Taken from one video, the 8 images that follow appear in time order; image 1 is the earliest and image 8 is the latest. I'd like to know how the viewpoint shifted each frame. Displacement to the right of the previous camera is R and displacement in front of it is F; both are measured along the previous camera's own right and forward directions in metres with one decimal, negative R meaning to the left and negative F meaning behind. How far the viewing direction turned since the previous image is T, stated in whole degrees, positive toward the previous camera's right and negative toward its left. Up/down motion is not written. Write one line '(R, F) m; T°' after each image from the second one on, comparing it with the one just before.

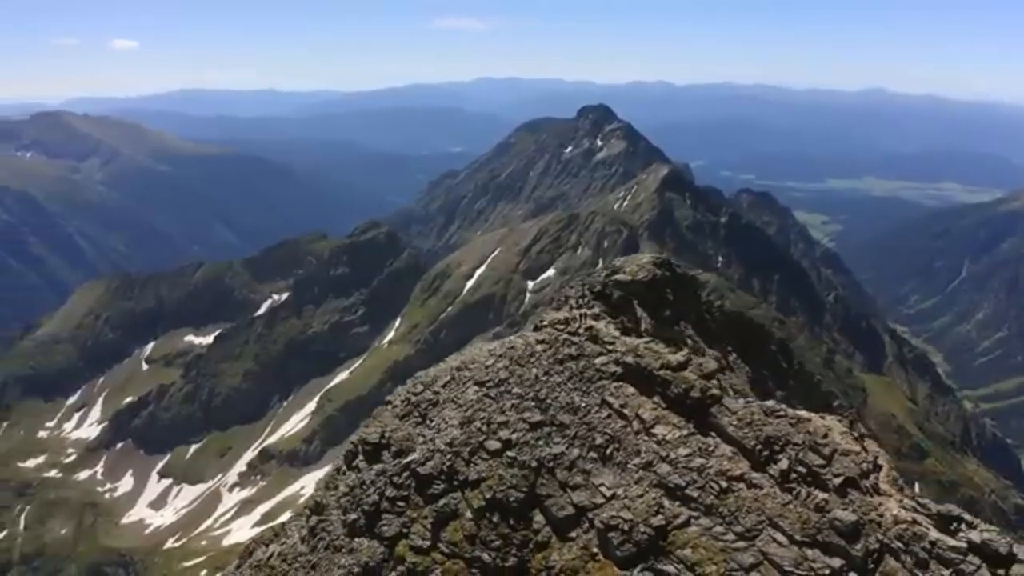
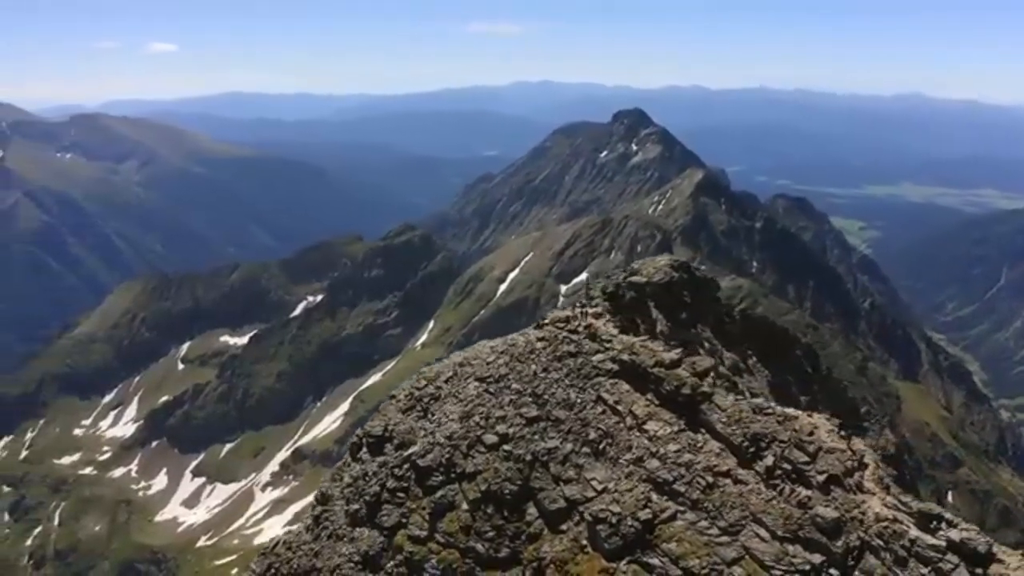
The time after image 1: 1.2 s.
(+0.6, -0.4) m; -2°
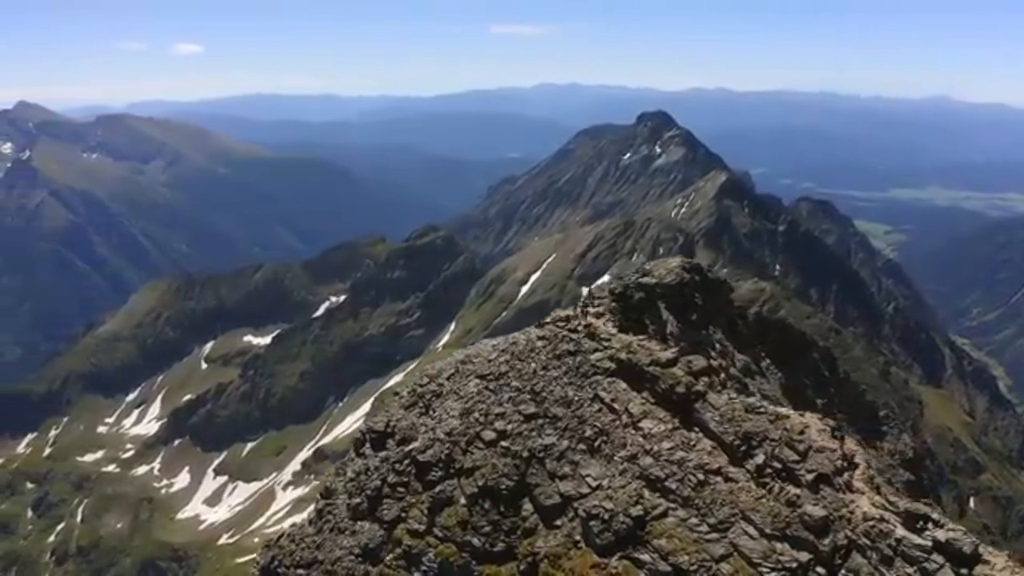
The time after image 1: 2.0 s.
(+0.4, -0.3) m; -1°
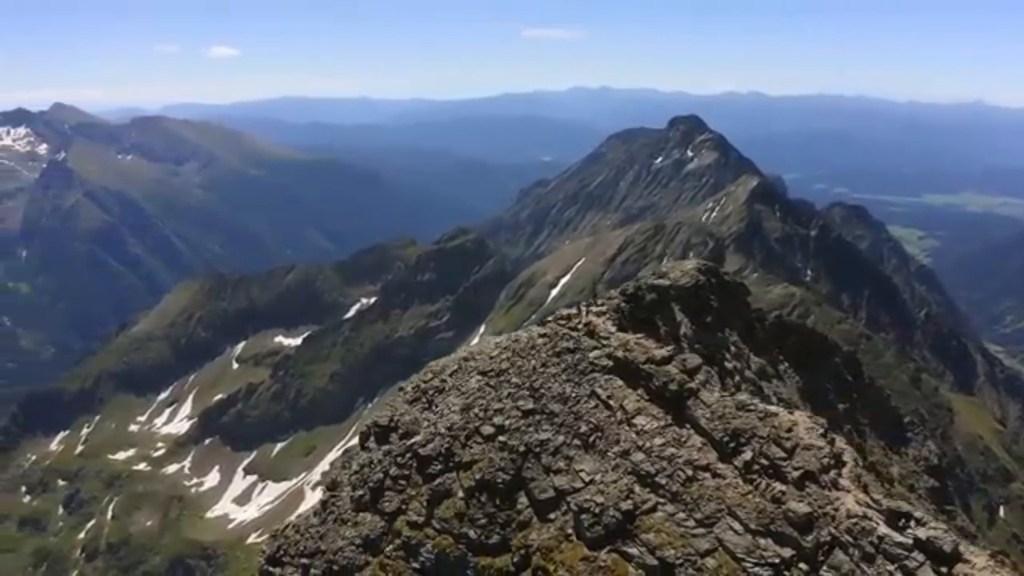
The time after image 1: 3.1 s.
(+0.6, -0.4) m; -2°
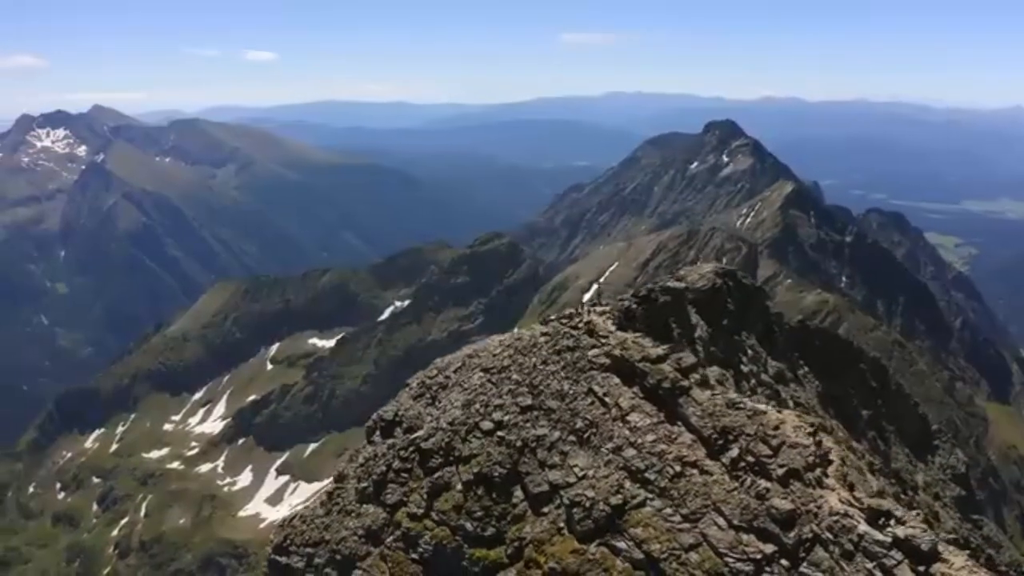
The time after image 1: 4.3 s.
(+0.6, -0.4) m; -2°
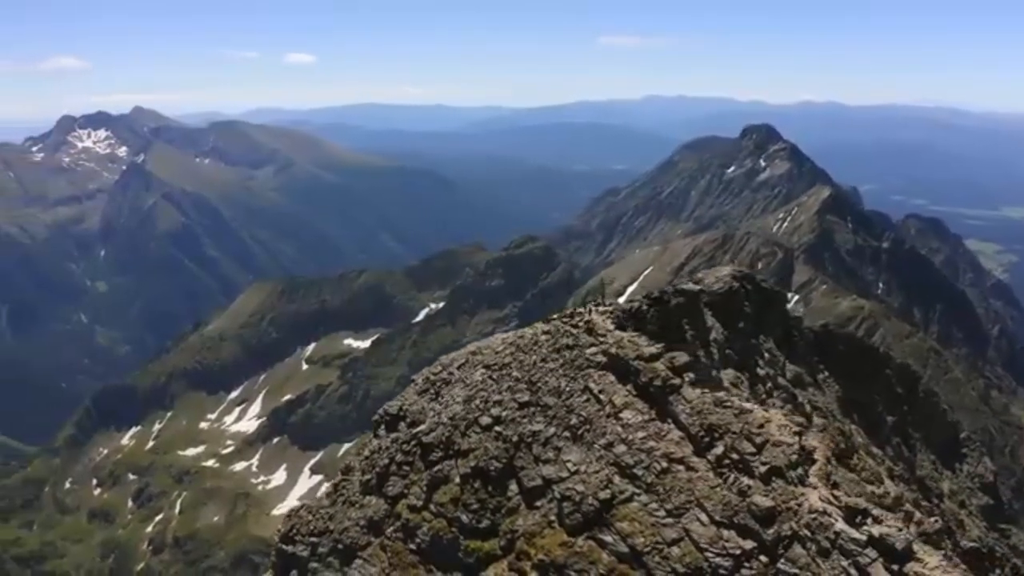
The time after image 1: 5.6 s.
(+0.7, -0.4) m; -2°
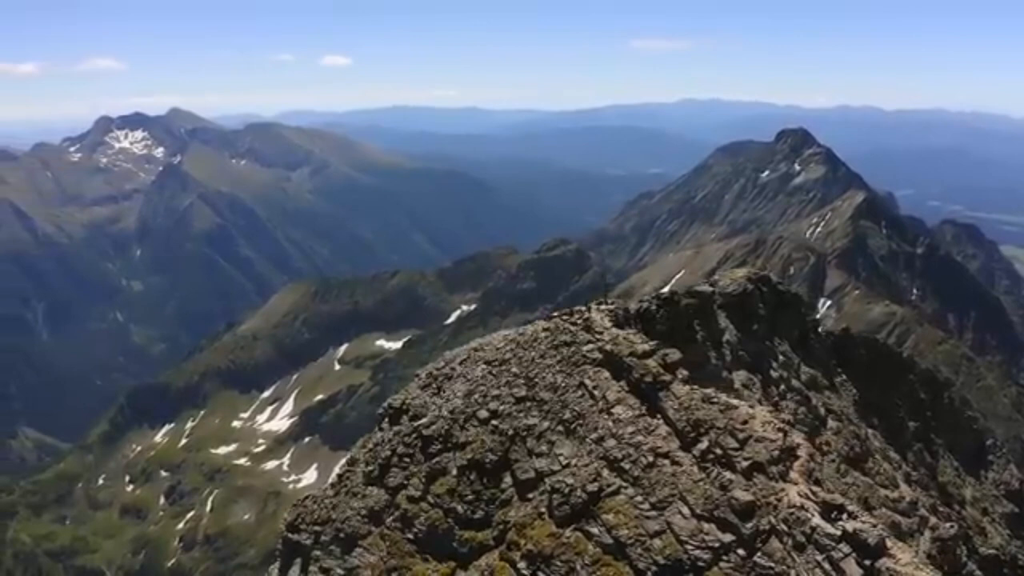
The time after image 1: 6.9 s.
(+0.7, -0.4) m; -2°
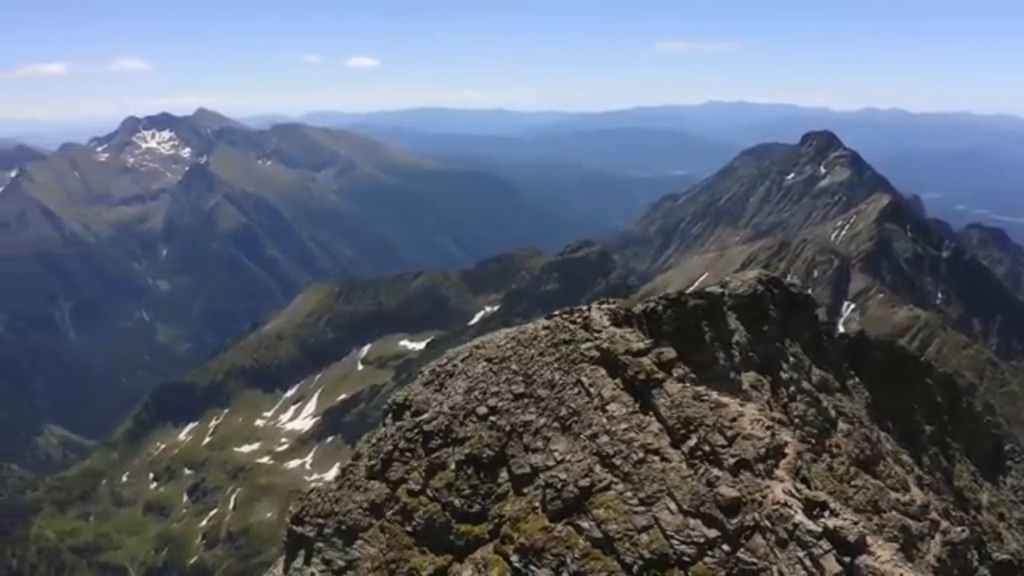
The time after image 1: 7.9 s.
(+0.5, -0.3) m; -1°
